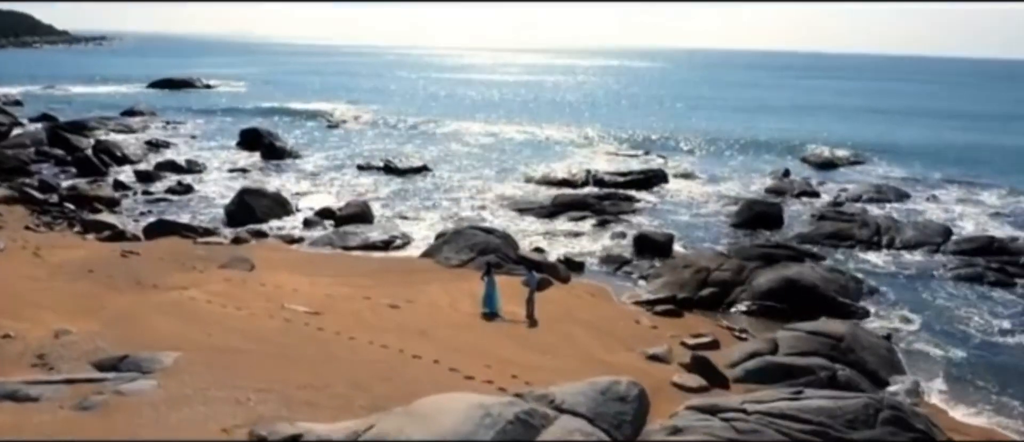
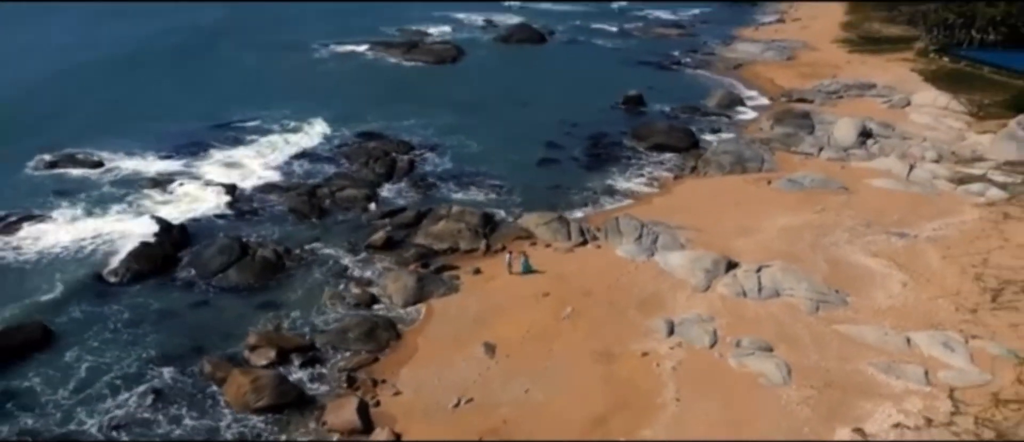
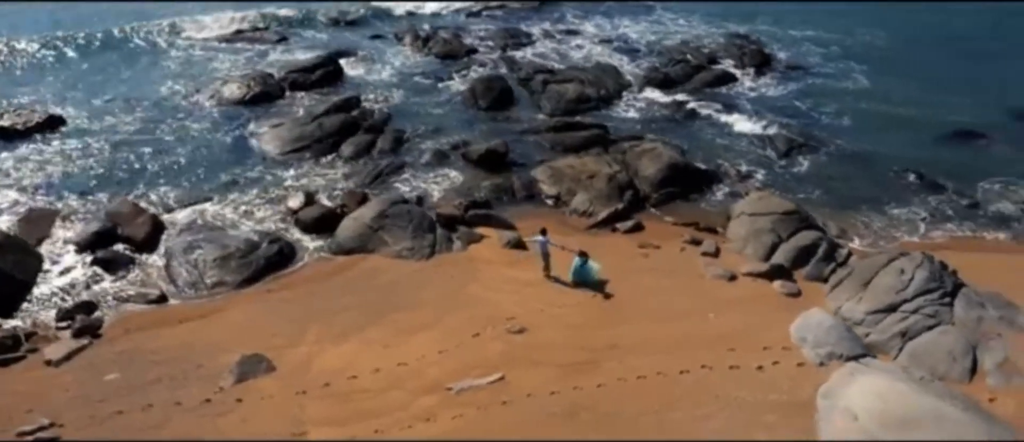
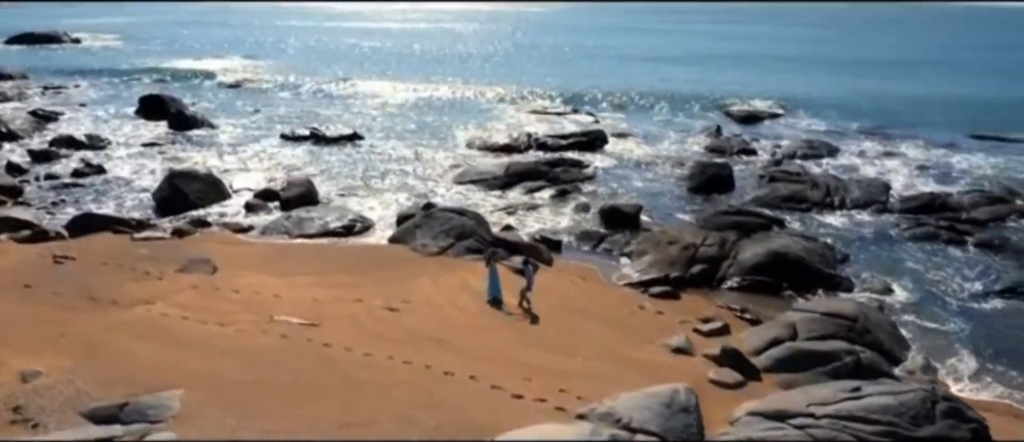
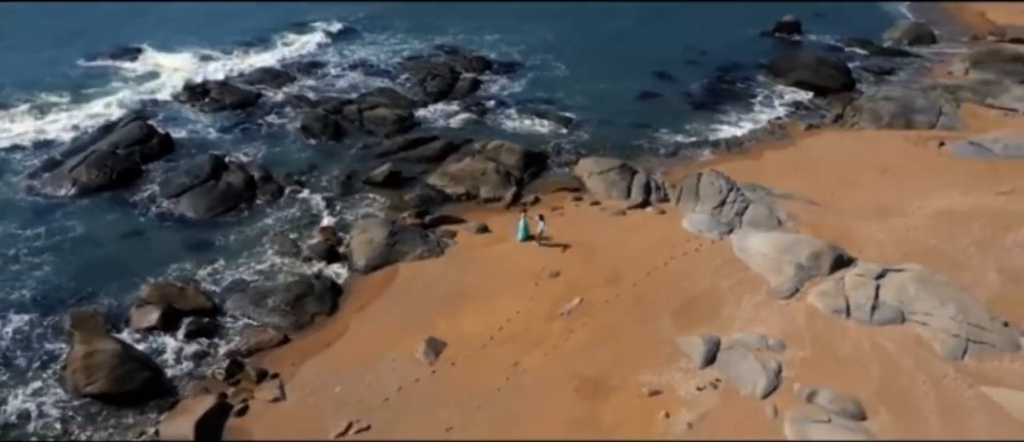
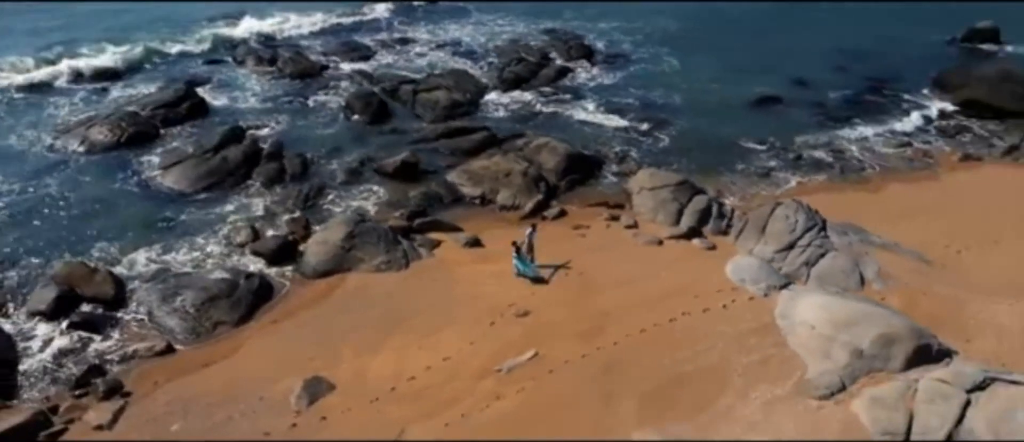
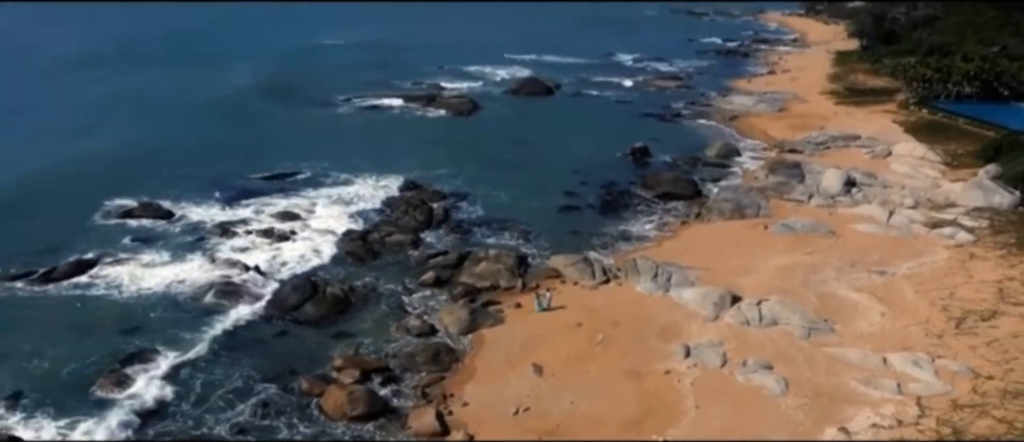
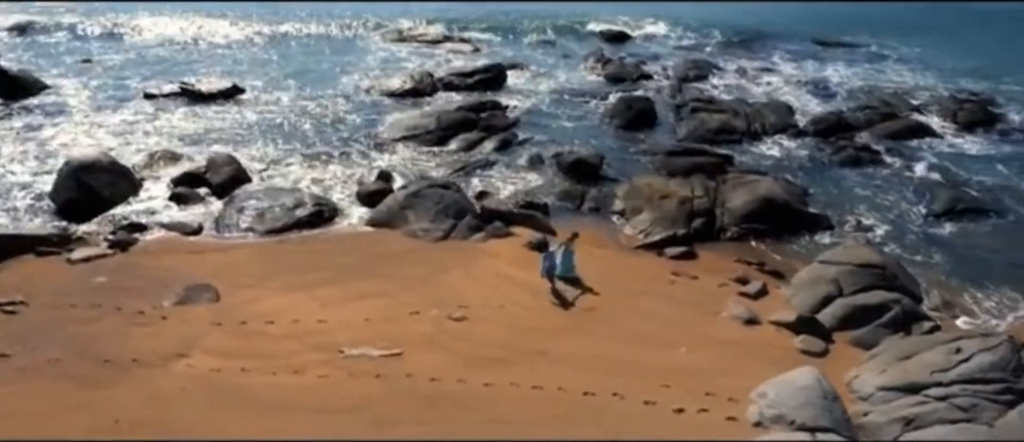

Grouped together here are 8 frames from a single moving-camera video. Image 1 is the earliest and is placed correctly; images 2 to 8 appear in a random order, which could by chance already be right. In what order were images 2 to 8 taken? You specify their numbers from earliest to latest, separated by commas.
4, 8, 3, 6, 5, 2, 7
